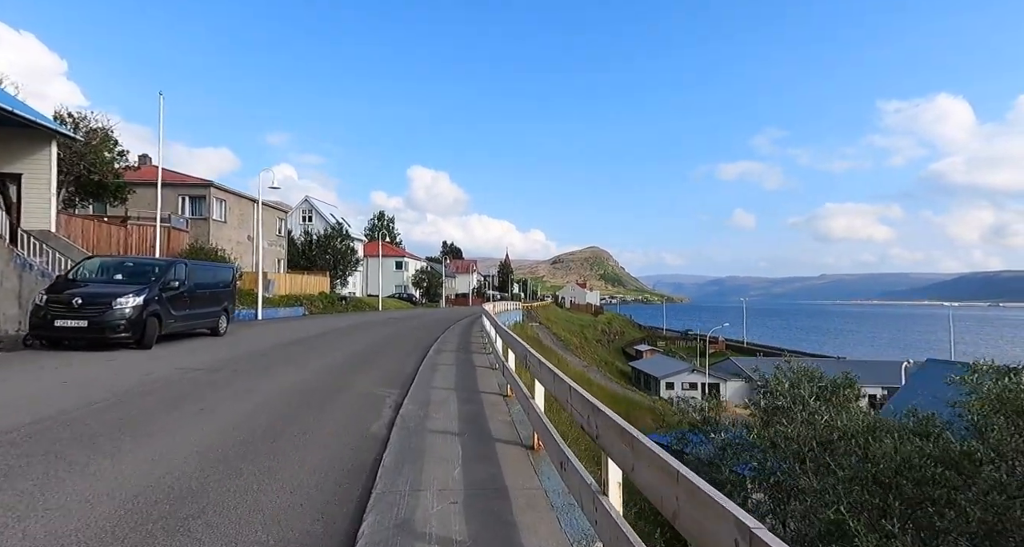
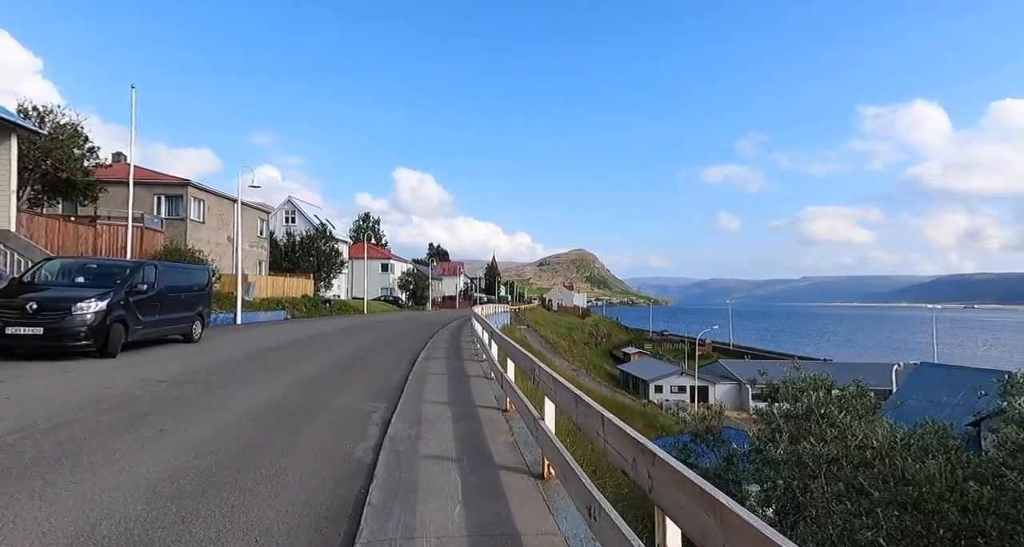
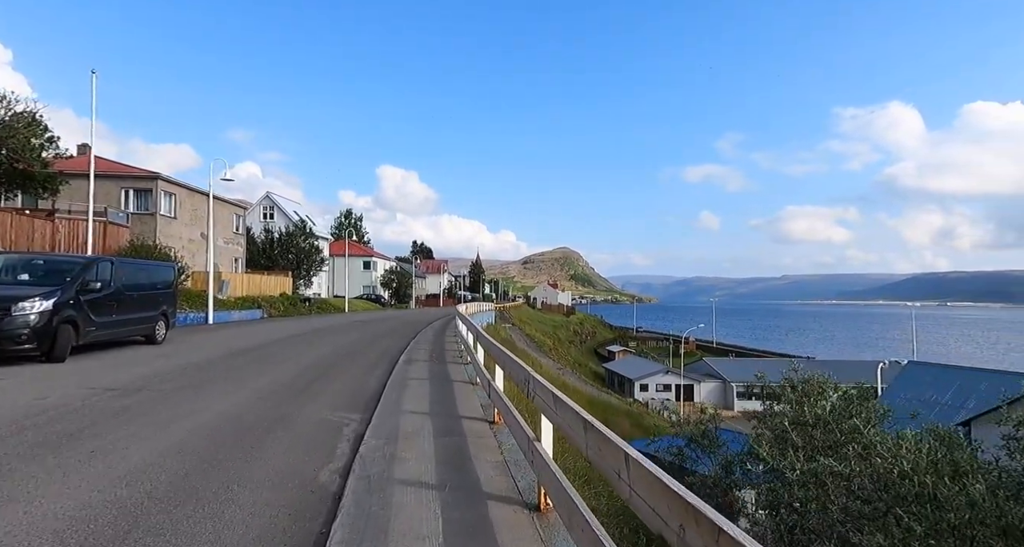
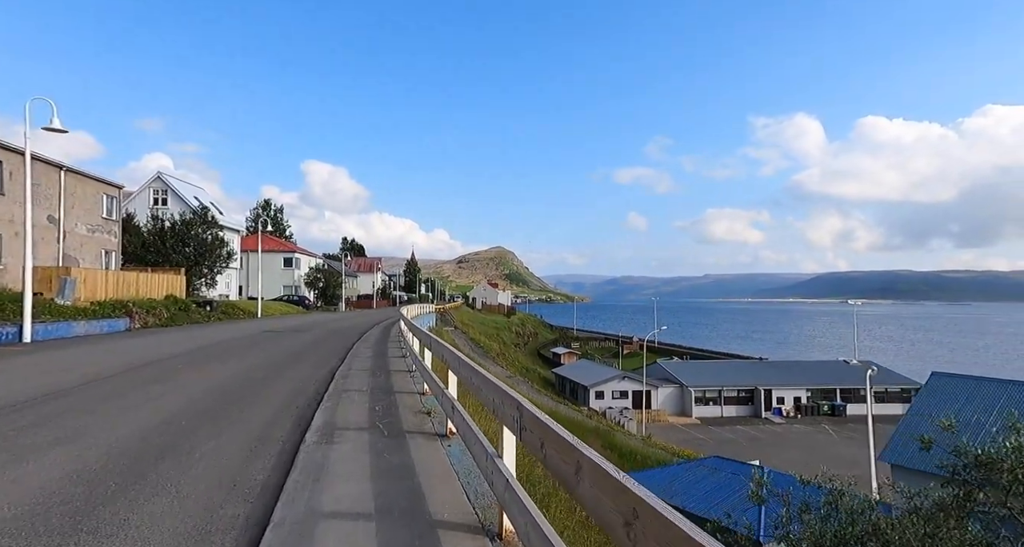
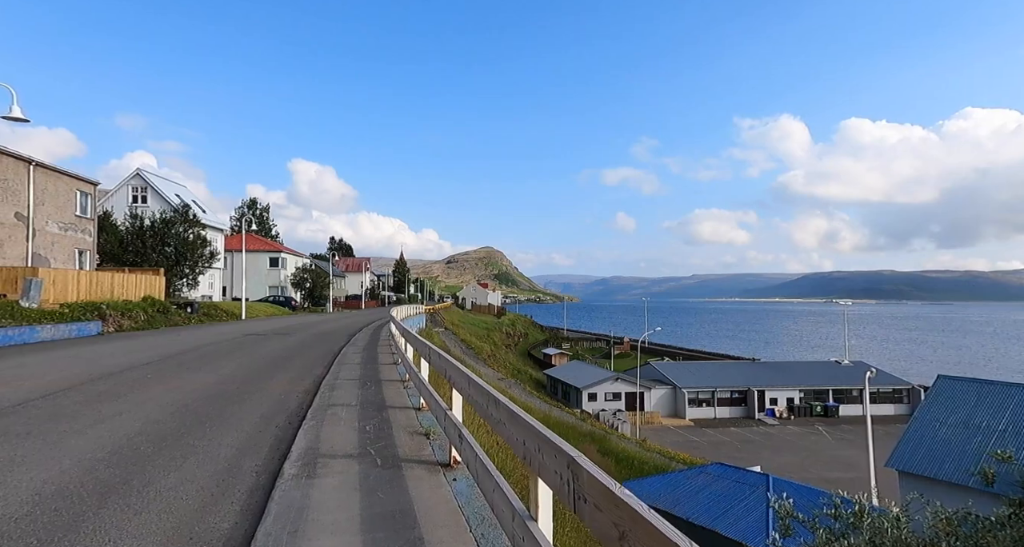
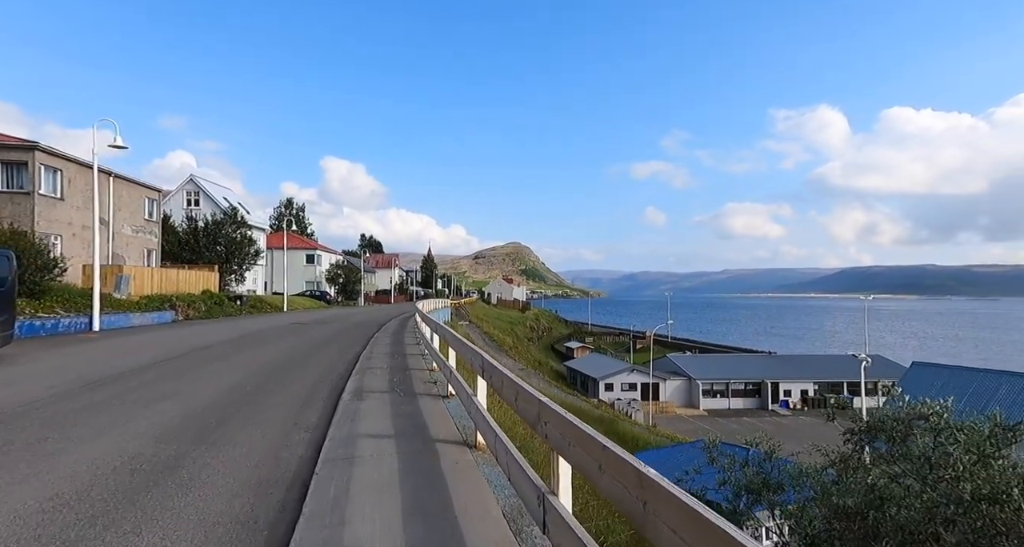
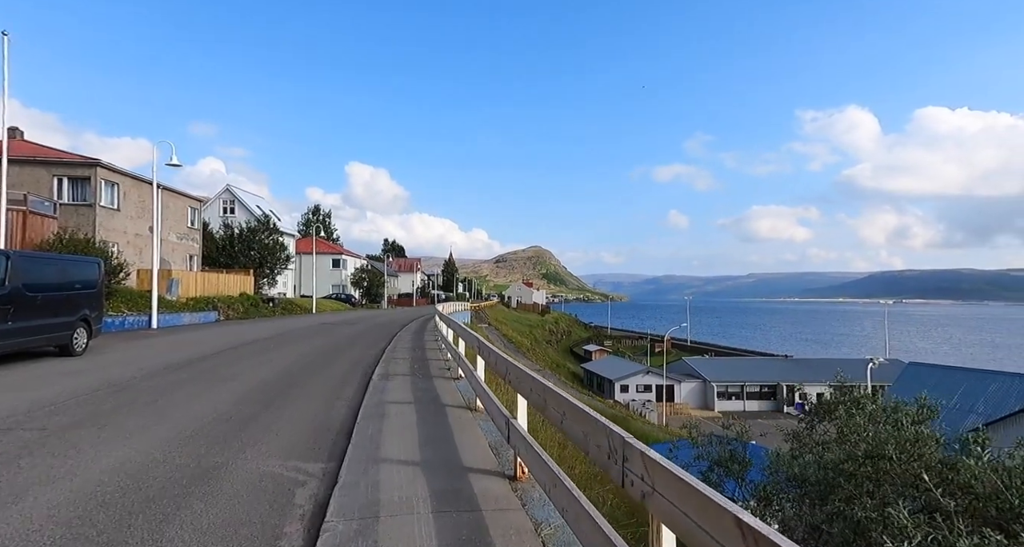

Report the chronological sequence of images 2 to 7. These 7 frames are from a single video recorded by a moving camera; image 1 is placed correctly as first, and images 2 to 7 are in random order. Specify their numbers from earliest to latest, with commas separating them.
2, 3, 7, 6, 4, 5
